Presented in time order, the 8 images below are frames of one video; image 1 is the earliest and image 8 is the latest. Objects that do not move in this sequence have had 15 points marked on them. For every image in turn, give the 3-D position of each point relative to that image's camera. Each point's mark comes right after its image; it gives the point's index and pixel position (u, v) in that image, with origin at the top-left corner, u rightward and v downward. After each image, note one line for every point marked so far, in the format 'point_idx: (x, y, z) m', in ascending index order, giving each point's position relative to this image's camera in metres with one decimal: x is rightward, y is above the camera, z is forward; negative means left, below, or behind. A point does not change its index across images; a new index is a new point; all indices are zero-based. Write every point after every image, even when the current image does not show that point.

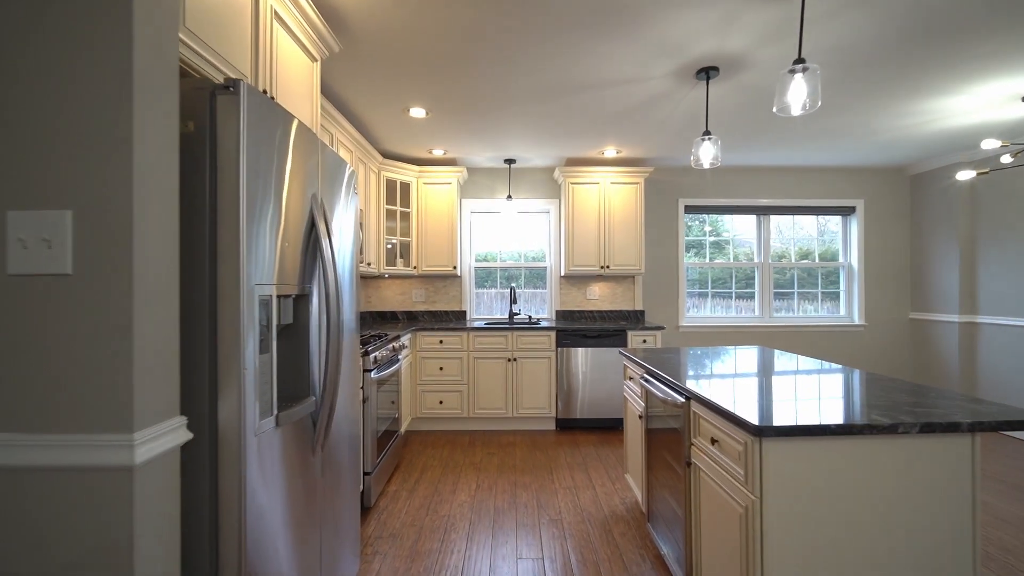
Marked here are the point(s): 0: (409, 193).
0: (-0.9, +0.8, +3.9) m
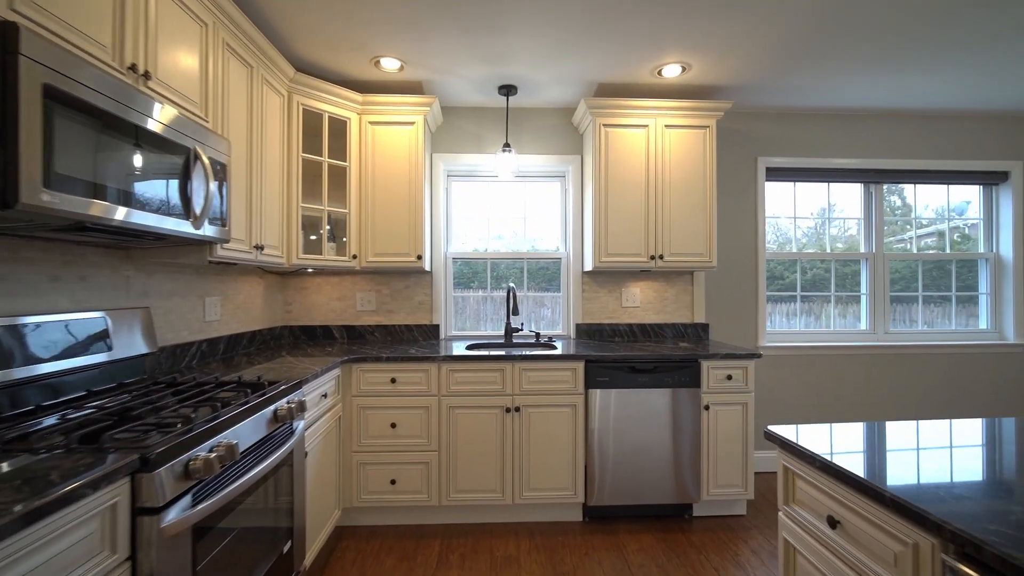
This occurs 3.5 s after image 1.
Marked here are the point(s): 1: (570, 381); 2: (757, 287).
0: (-0.9, +0.8, +2.4) m
1: (+0.3, -0.5, +2.2) m
2: (+1.5, 0.0, +2.8) m
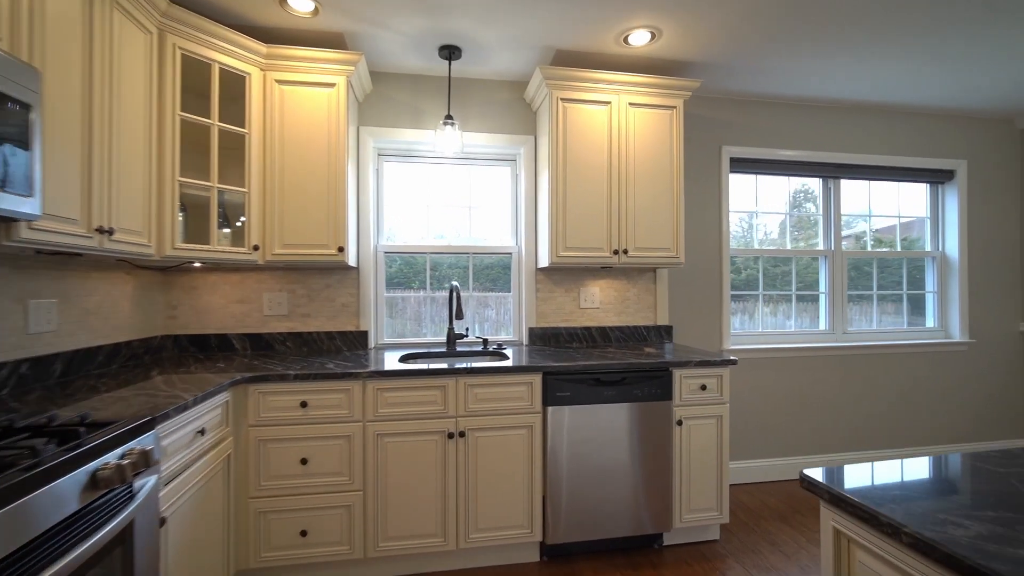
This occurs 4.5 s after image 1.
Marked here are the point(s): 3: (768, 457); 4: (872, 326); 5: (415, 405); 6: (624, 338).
0: (-1.1, +0.8, +1.9) m
1: (+0.1, -0.4, +1.8) m
2: (+1.2, 0.0, +2.6) m
3: (+1.6, -1.0, +2.7) m
4: (+2.4, -0.2, +3.0) m
5: (-0.4, -0.5, +1.8) m
6: (+0.6, -0.3, +2.5) m
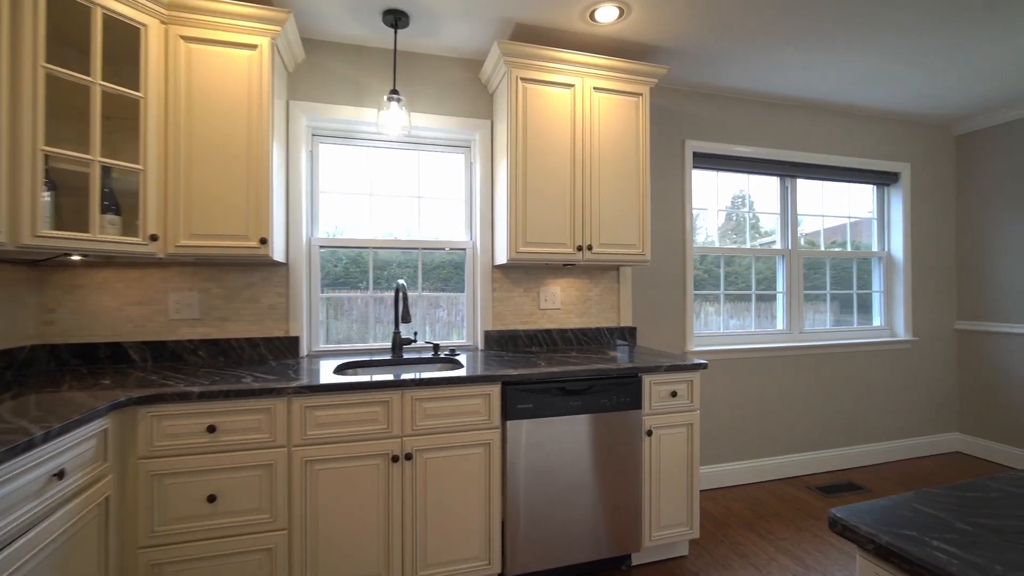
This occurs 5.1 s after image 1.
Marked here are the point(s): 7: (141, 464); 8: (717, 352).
0: (-1.3, +0.8, +1.6) m
1: (-0.1, -0.4, +1.6) m
2: (+1.0, 0.0, +2.5) m
3: (+1.3, -1.0, +2.7) m
4: (+2.1, -0.2, +3.0) m
5: (-0.5, -0.4, +1.5) m
6: (+0.4, -0.3, +2.3) m
7: (-1.1, -0.5, +1.3) m
8: (+1.2, -0.4, +2.6) m
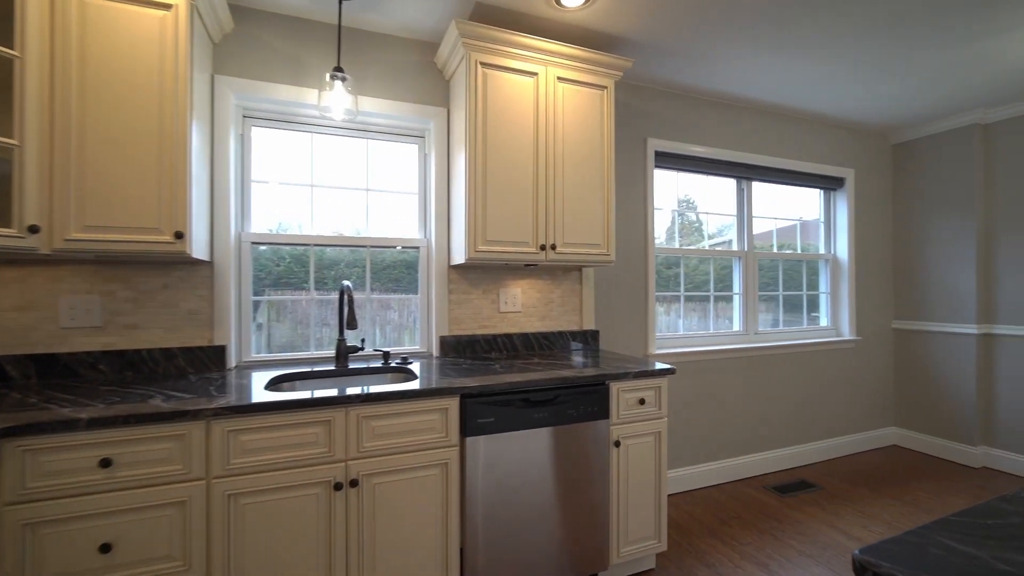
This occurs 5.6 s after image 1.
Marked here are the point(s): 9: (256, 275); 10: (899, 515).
0: (-1.4, +0.8, +1.3) m
1: (-0.2, -0.5, +1.5) m
2: (+0.7, 0.0, +2.5) m
3: (+1.0, -1.0, +2.7) m
4: (+1.8, -0.3, +3.1) m
5: (-0.6, -0.5, +1.3) m
6: (+0.2, -0.3, +2.2) m
7: (-1.2, -0.5, +1.1) m
8: (+0.9, -0.4, +2.6) m
9: (-1.0, +0.1, +1.9) m
10: (+2.0, -1.2, +2.4) m
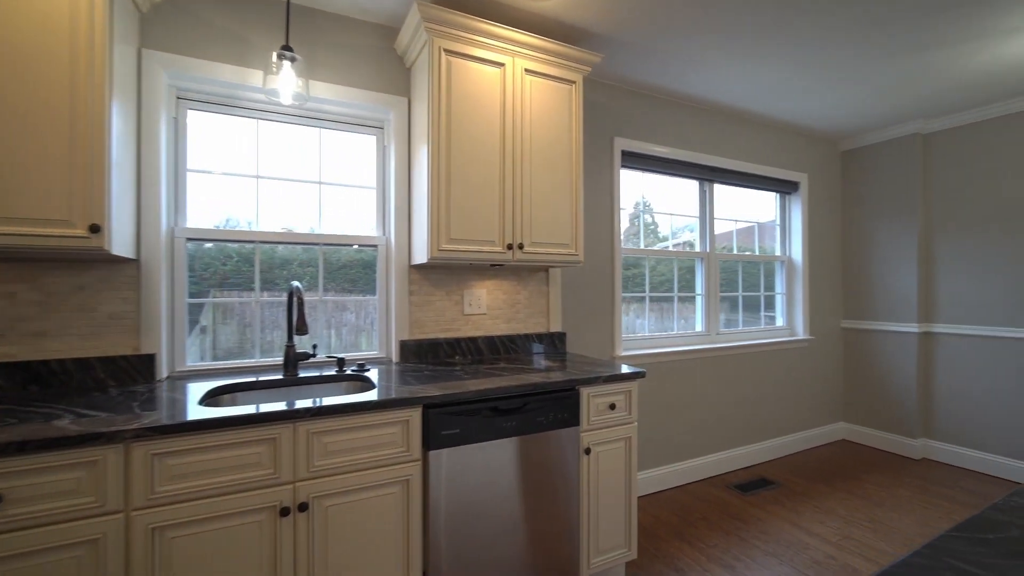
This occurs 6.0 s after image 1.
0: (-1.5, +0.8, +1.1) m
1: (-0.3, -0.5, +1.3) m
2: (+0.5, 0.0, +2.5) m
3: (+0.8, -1.0, +2.6) m
4: (+1.5, -0.3, +3.1) m
5: (-0.7, -0.5, +1.1) m
6: (0.0, -0.3, +2.1) m
7: (-1.2, -0.5, +0.9) m
8: (+0.7, -0.4, +2.6) m
9: (-1.2, +0.1, +1.7) m
10: (+1.8, -1.2, +2.4) m
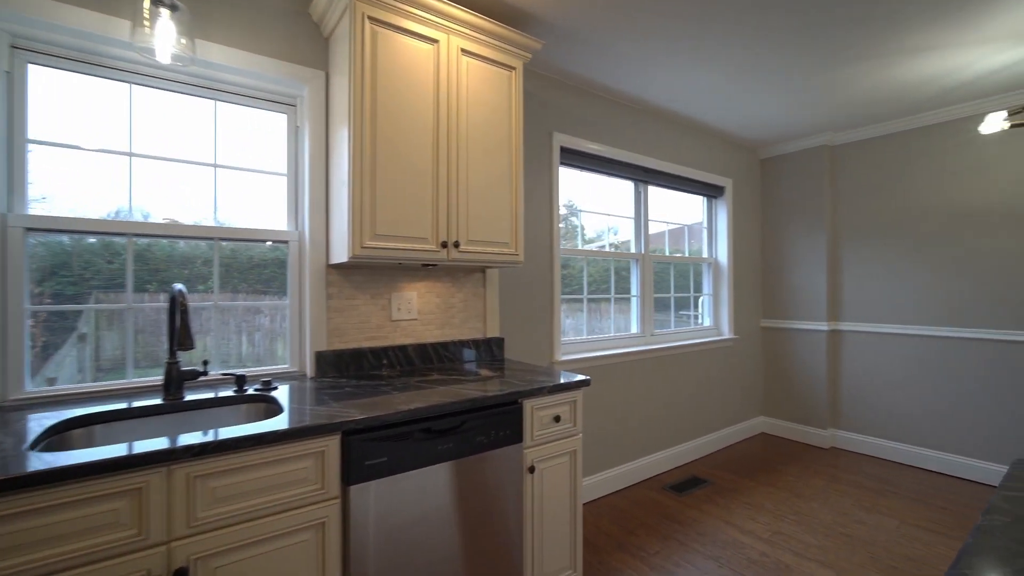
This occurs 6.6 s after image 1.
0: (-1.6, +0.8, +0.7) m
1: (-0.5, -0.5, +1.1) m
2: (+0.2, 0.0, +2.3) m
3: (+0.5, -1.0, +2.6) m
4: (+1.1, -0.3, +3.1) m
5: (-0.8, -0.5, +0.8) m
6: (-0.3, -0.3, +1.9) m
7: (-1.3, -0.5, +0.5) m
8: (+0.4, -0.4, +2.5) m
9: (-1.4, 0.0, +1.3) m
10: (+1.5, -1.2, +2.5) m
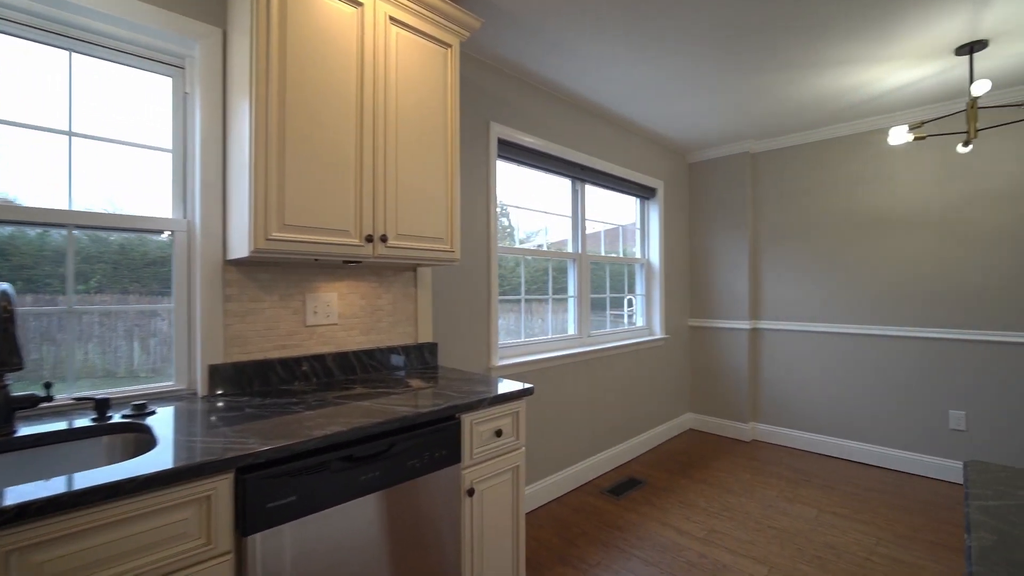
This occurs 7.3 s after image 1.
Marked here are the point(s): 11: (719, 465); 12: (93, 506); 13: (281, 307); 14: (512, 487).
0: (-1.6, +0.8, +0.3) m
1: (-0.6, -0.5, +0.9) m
2: (-0.1, 0.0, +2.2) m
3: (+0.1, -1.0, +2.5) m
4: (+0.6, -0.3, +3.1) m
5: (-0.9, -0.5, +0.6) m
6: (-0.5, -0.3, +1.7) m
7: (-1.3, -0.5, +0.1) m
8: (0.0, -0.4, +2.4) m
9: (-1.5, 0.0, +1.0) m
10: (+1.1, -1.2, +2.6) m
11: (+1.4, -1.2, +3.0) m
12: (-0.7, -0.4, +0.8) m
13: (-0.8, -0.1, +1.5) m
14: (0.0, -0.6, +1.5) m
